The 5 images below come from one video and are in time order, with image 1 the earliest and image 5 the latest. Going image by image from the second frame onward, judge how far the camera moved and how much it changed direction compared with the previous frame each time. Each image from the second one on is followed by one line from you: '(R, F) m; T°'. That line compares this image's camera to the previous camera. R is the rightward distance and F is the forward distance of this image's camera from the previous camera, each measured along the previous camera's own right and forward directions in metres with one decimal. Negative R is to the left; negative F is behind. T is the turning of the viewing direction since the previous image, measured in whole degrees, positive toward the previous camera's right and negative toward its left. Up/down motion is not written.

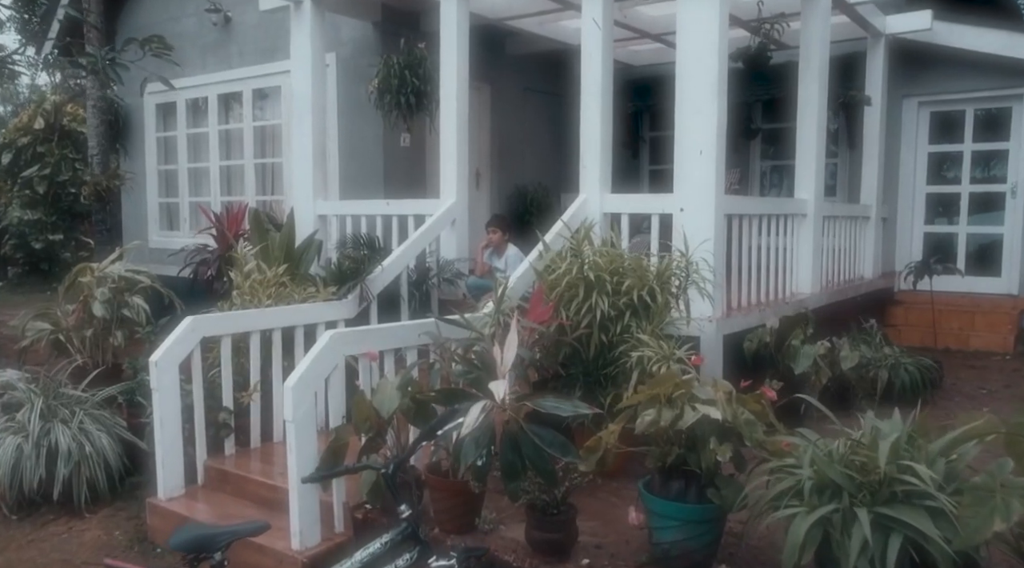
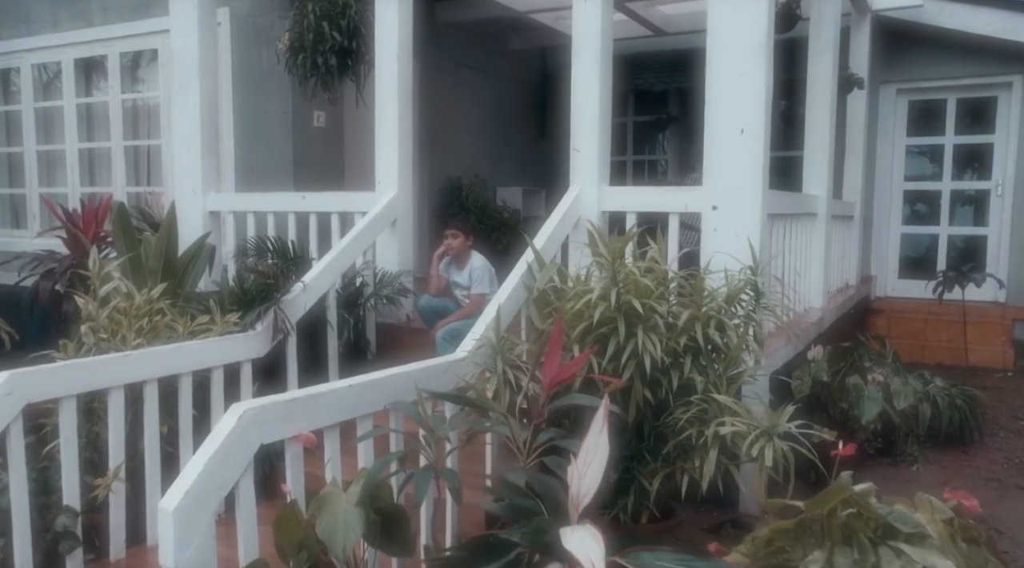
(-0.4, +1.5) m; +7°
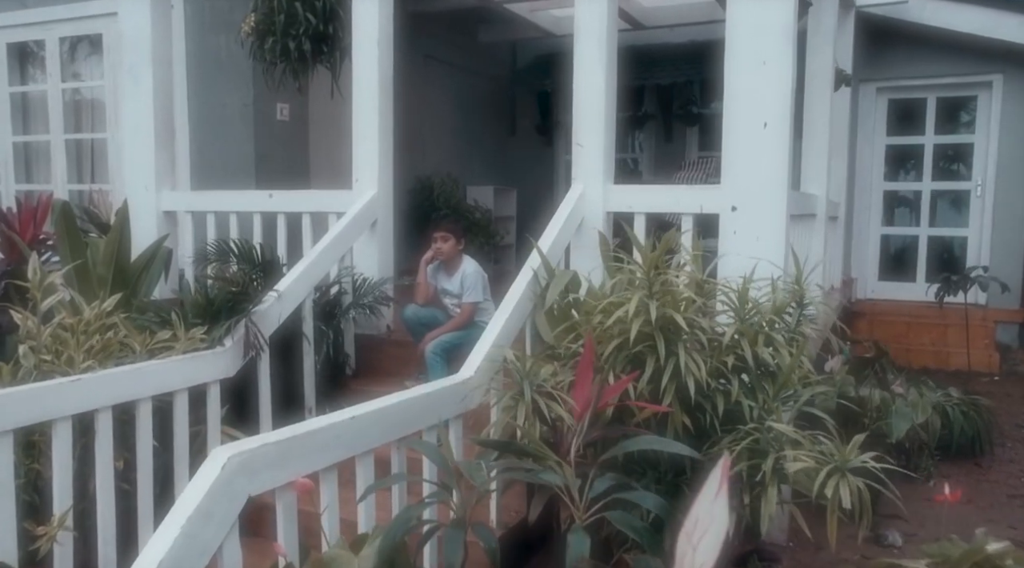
(-0.2, +0.4) m; +3°
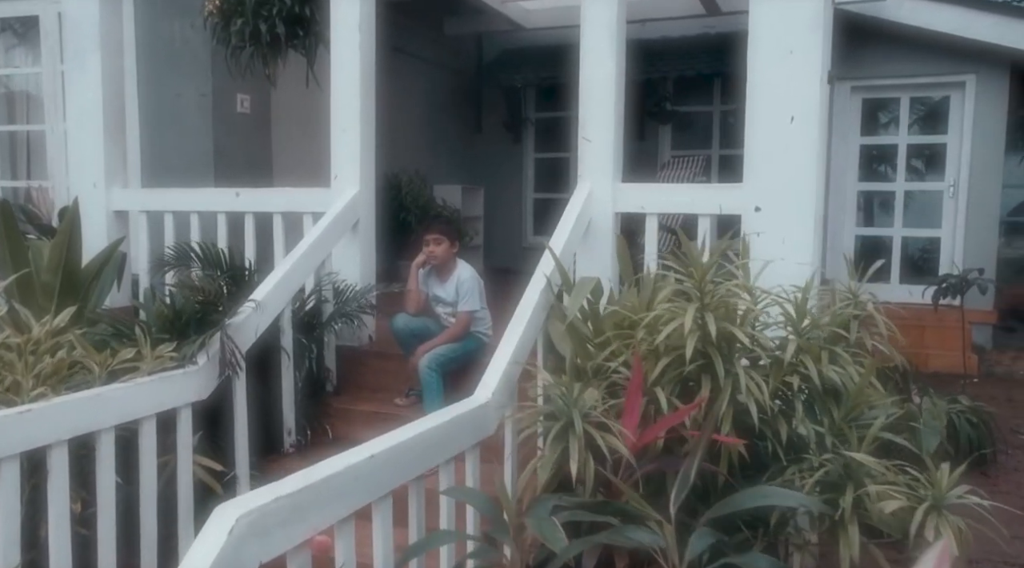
(-0.2, +0.4) m; +4°
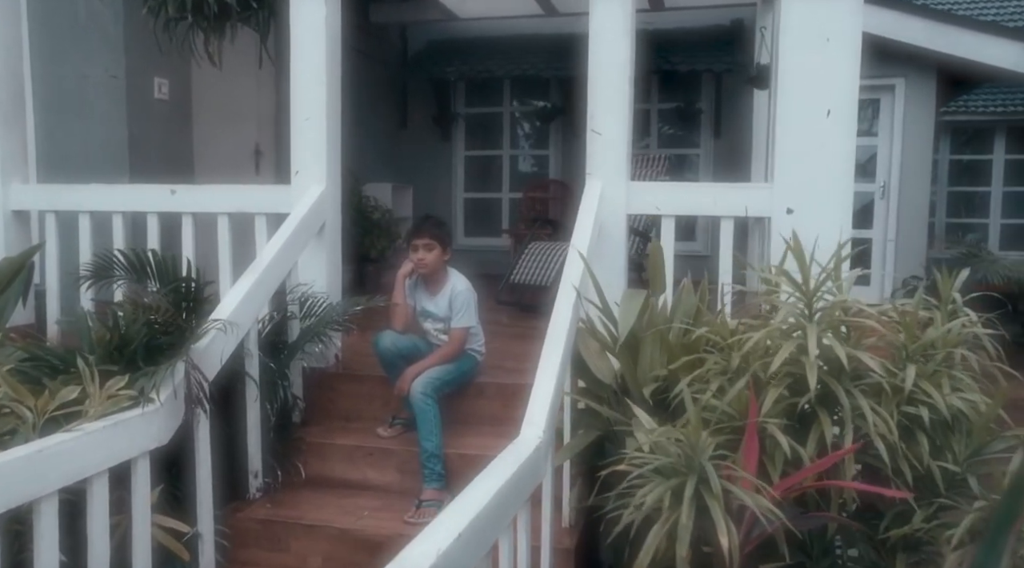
(-0.4, +0.5) m; +7°
